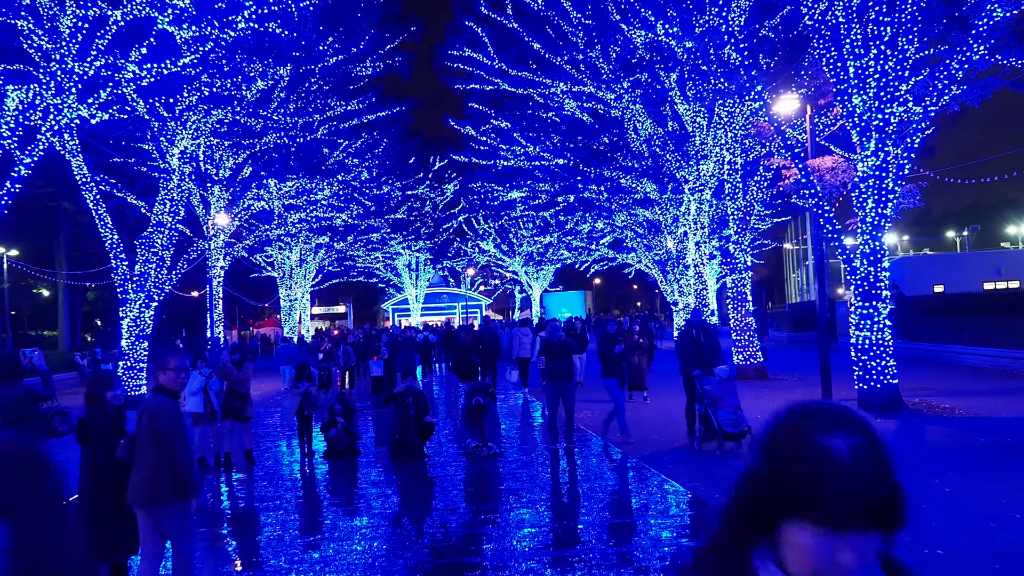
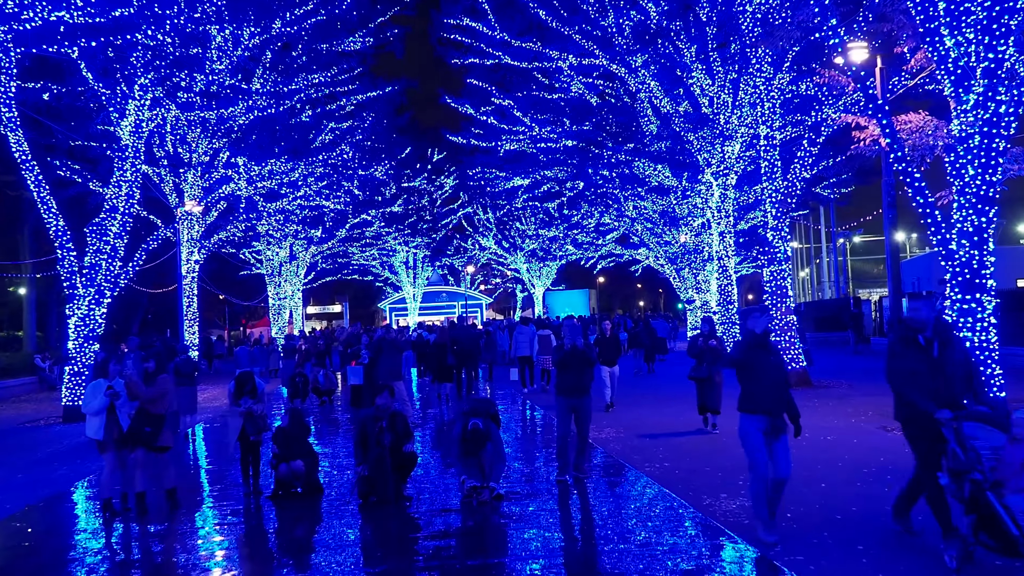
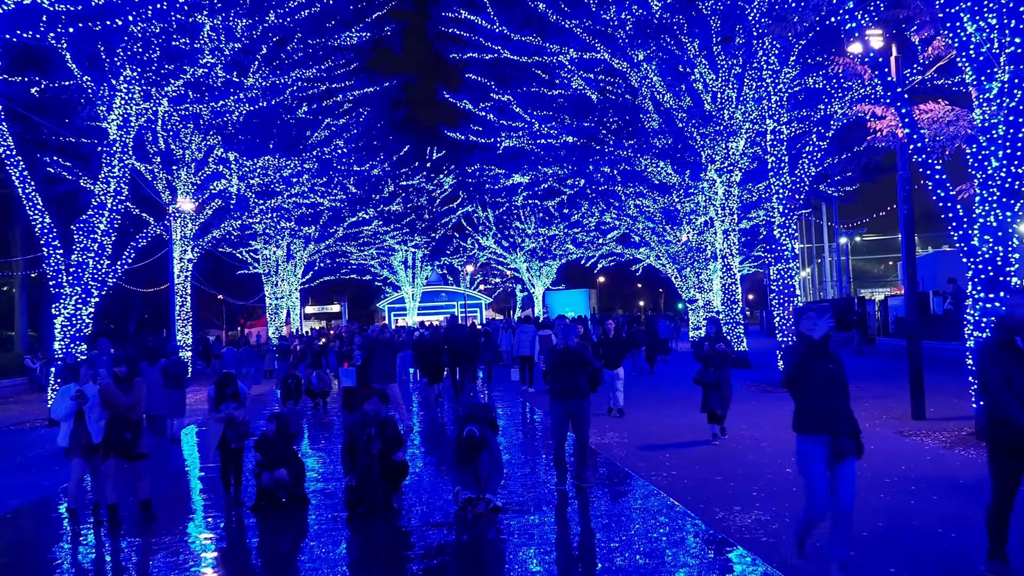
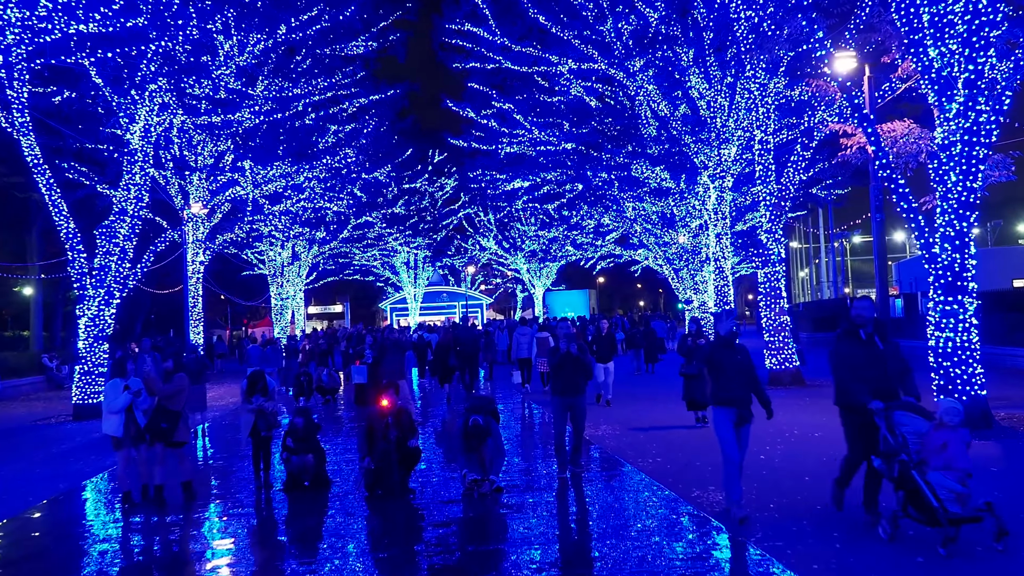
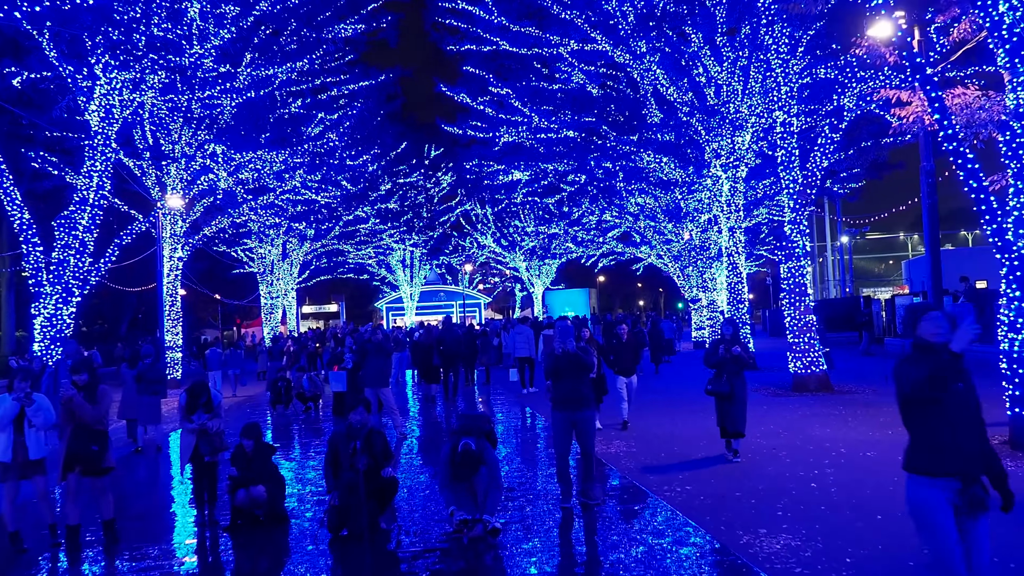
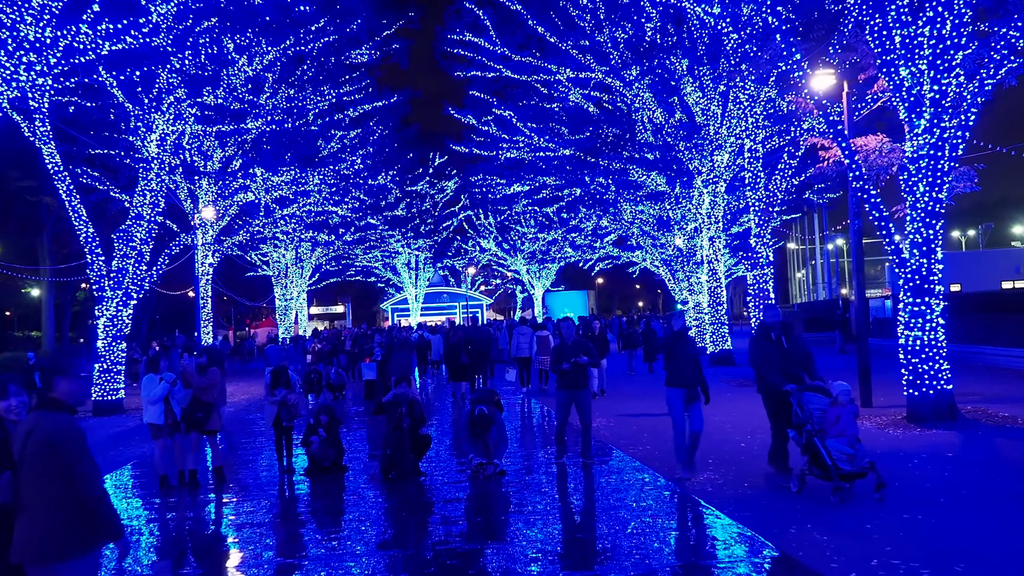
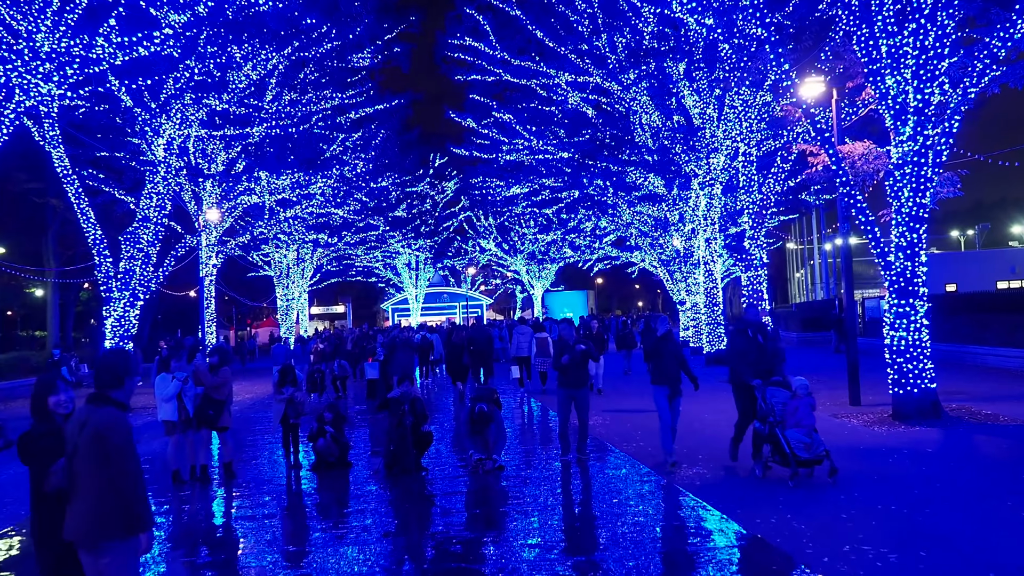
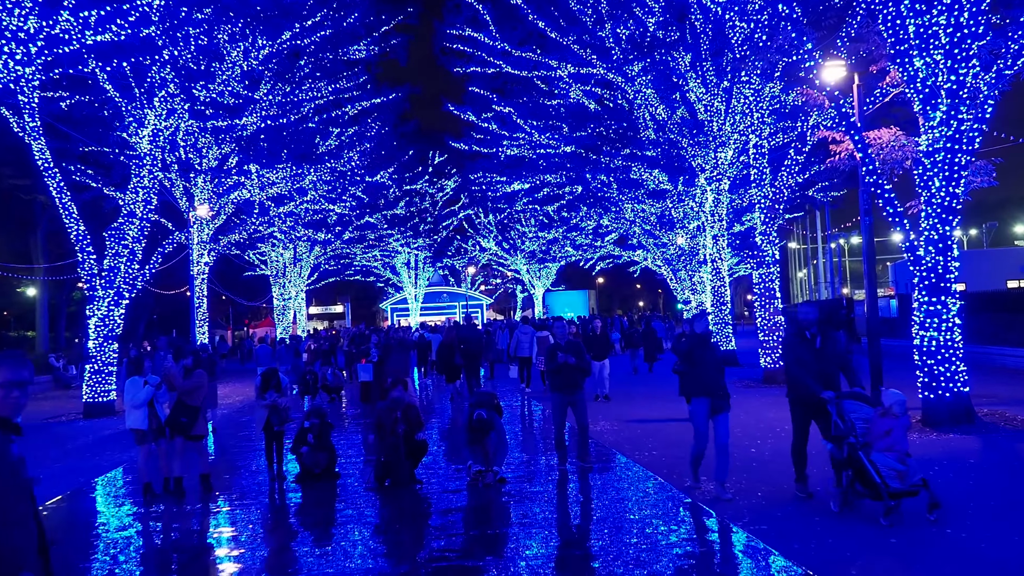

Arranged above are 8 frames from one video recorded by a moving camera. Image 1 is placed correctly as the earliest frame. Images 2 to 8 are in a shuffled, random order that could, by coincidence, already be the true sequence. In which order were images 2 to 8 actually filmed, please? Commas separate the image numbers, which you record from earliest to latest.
7, 6, 8, 4, 2, 3, 5
